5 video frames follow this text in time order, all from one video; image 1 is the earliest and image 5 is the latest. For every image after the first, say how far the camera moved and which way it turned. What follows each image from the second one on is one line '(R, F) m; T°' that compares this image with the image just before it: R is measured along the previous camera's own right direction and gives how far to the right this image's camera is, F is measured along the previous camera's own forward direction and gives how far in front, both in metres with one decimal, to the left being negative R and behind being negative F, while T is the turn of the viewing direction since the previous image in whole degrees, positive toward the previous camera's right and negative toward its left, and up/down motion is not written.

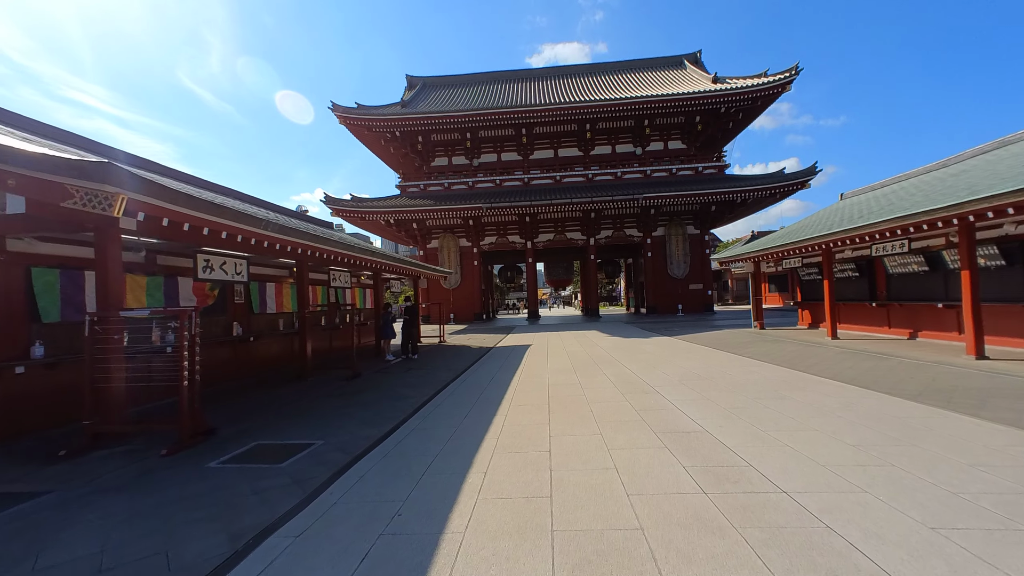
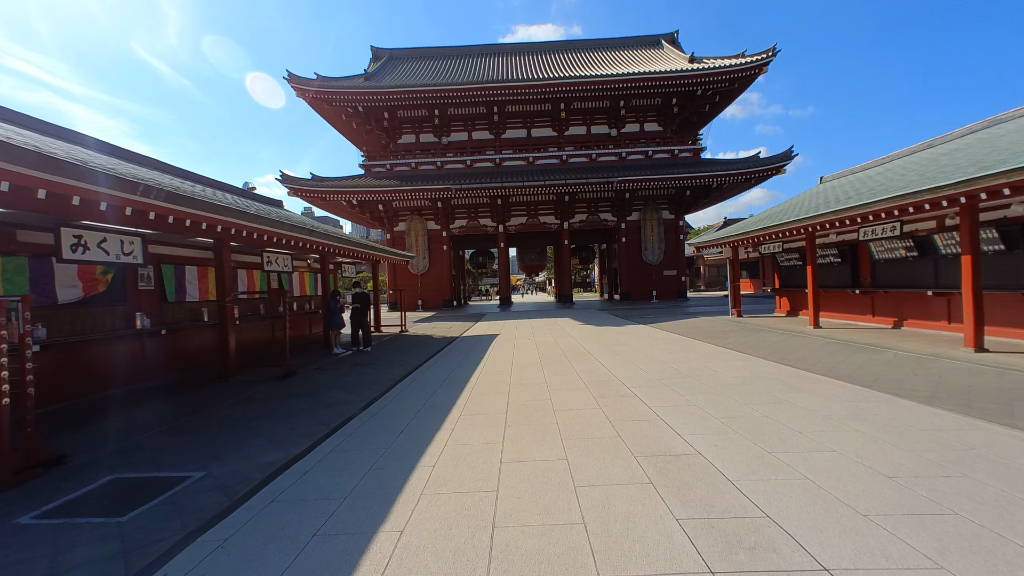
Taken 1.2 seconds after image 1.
(+0.2, +1.0) m; +3°
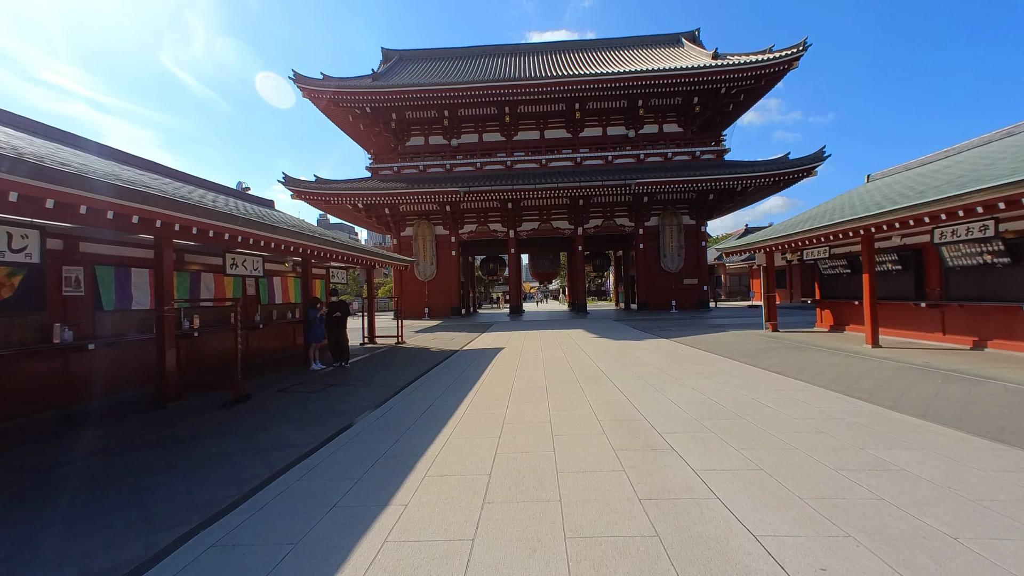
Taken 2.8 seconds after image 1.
(+0.2, +1.3) m; -2°
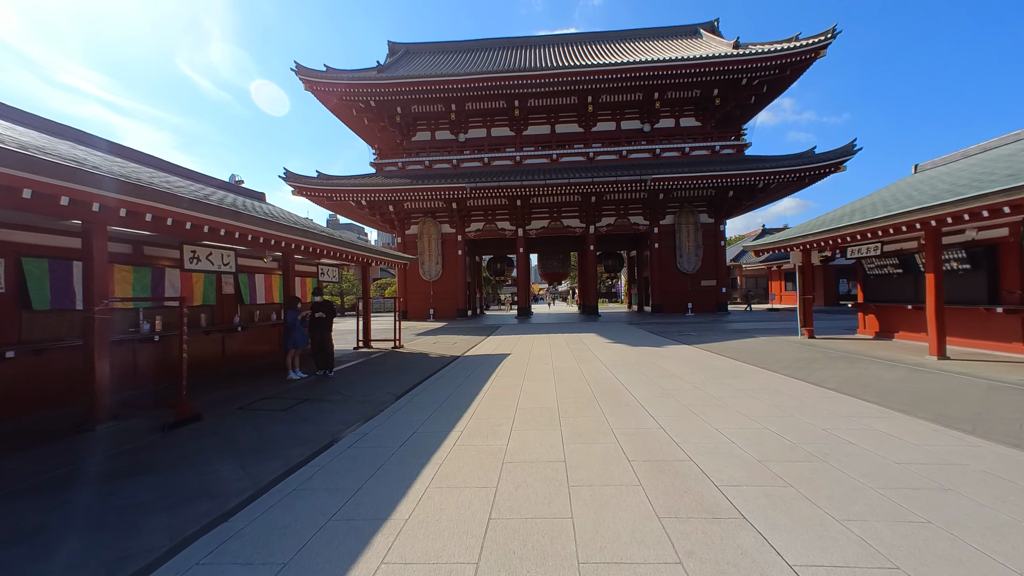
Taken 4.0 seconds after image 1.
(0.0, +1.1) m; -1°
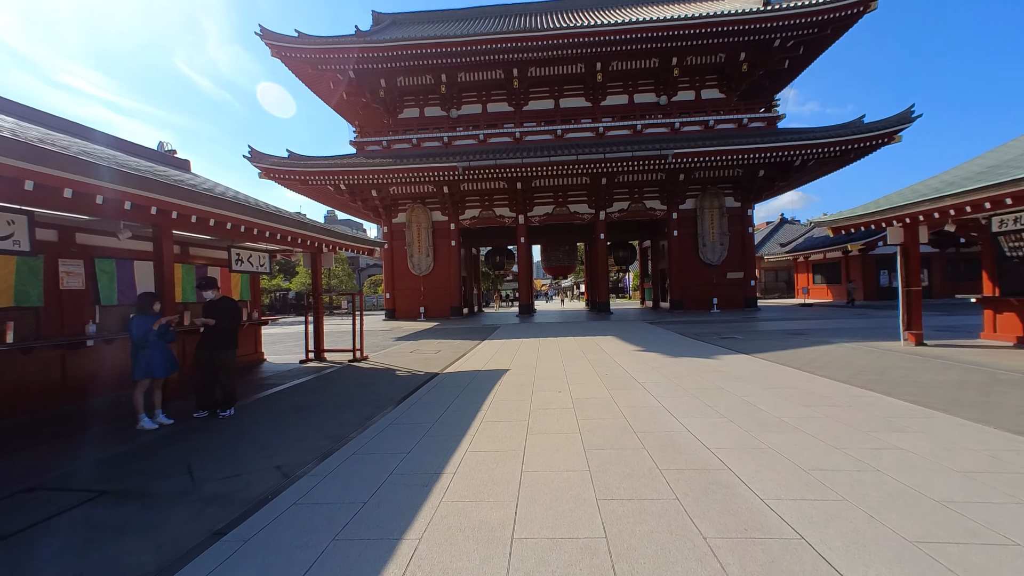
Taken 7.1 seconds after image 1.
(+0.1, +2.9) m; 0°
